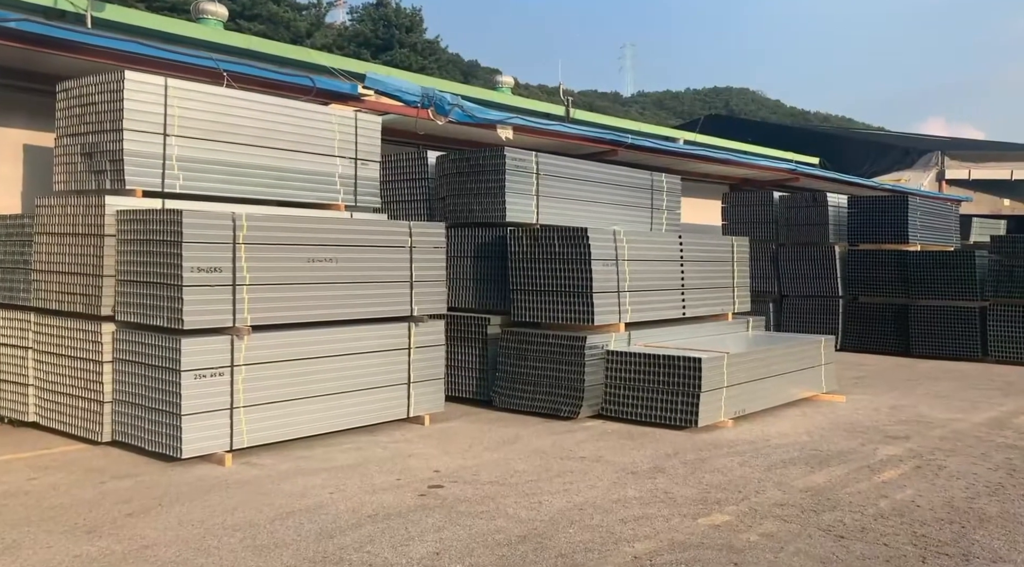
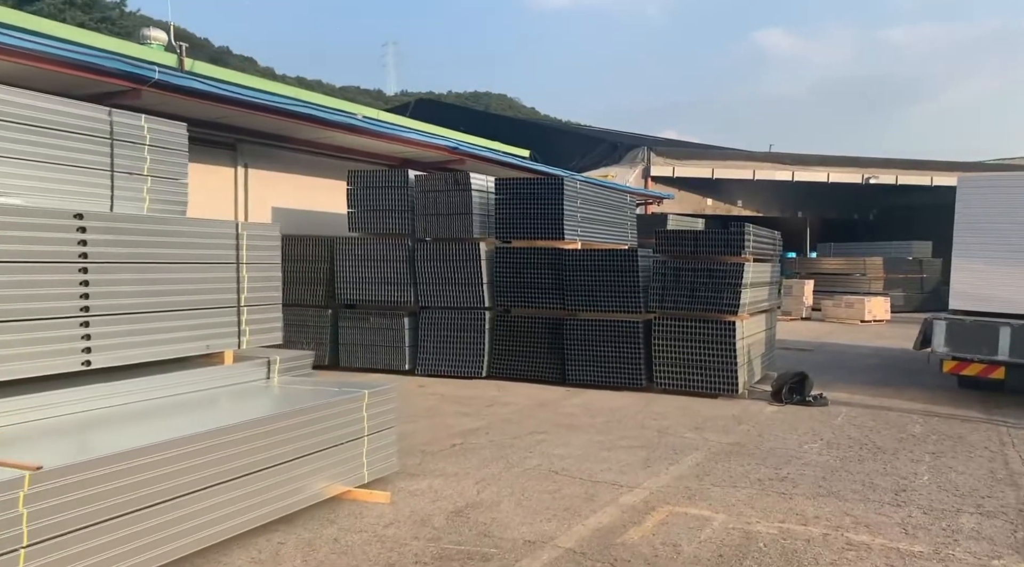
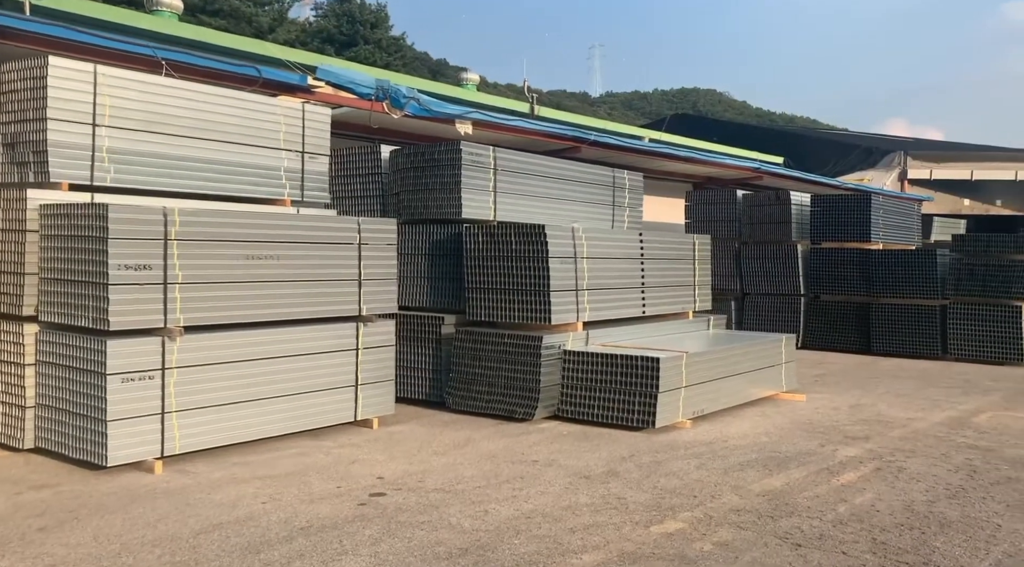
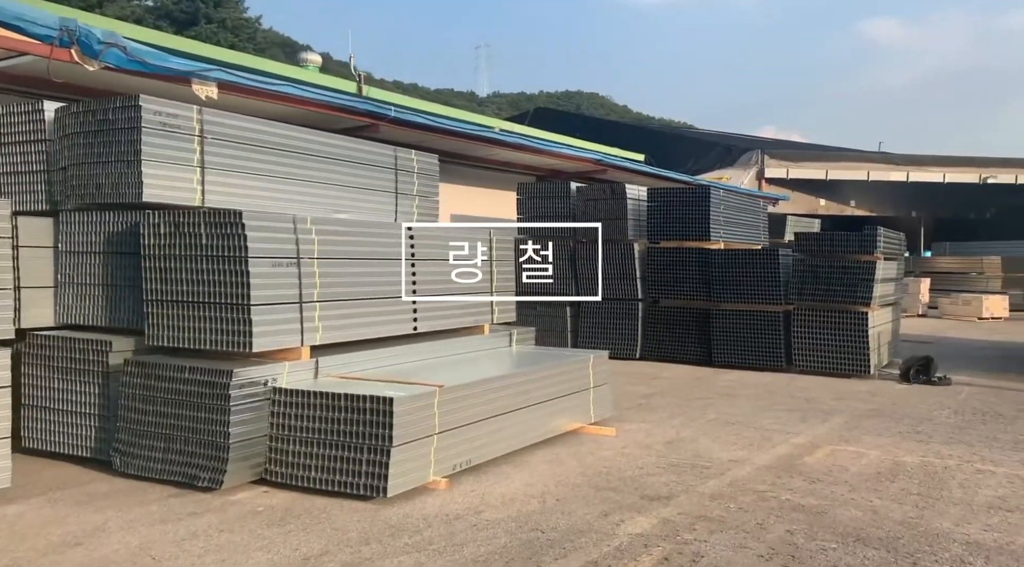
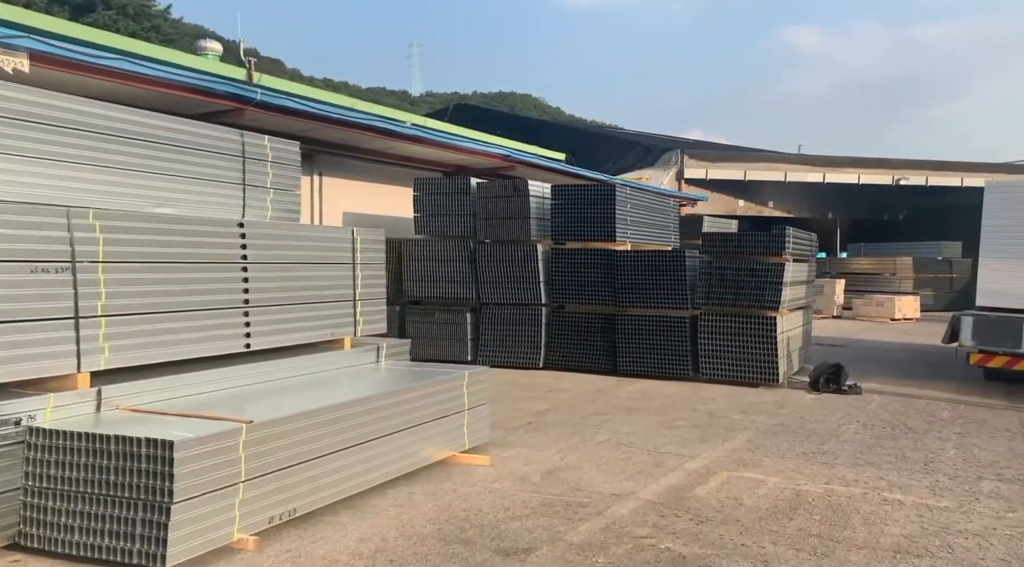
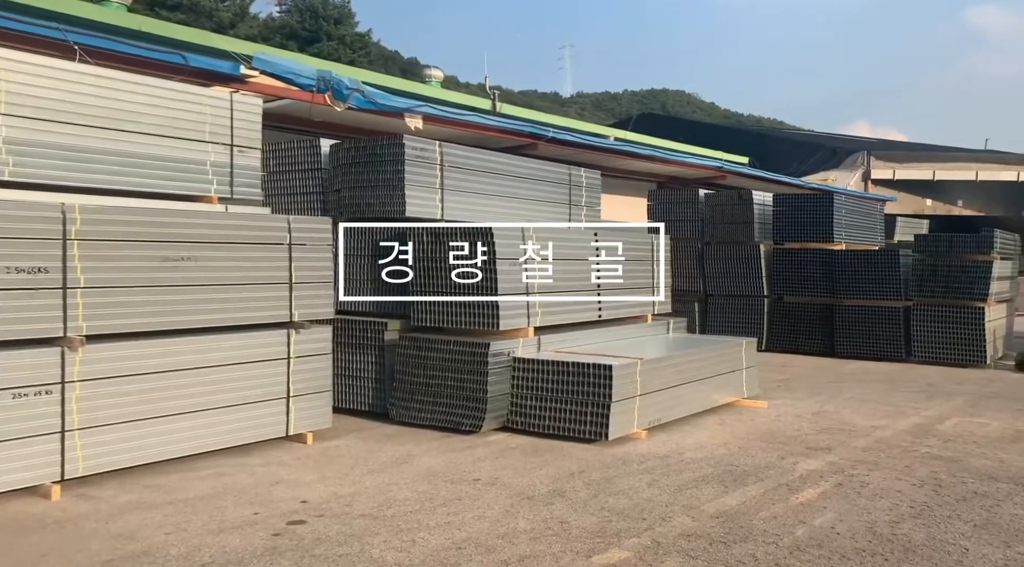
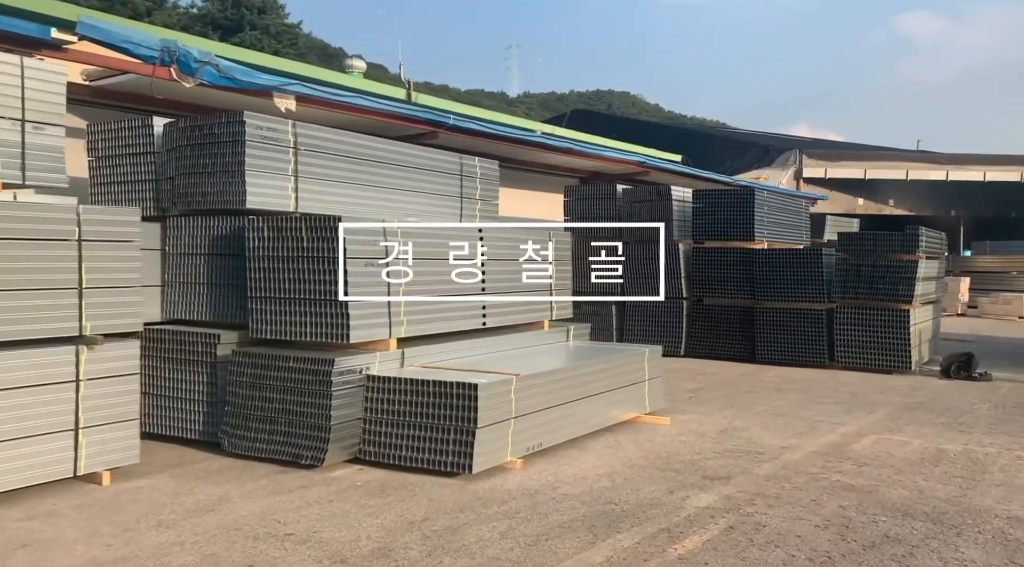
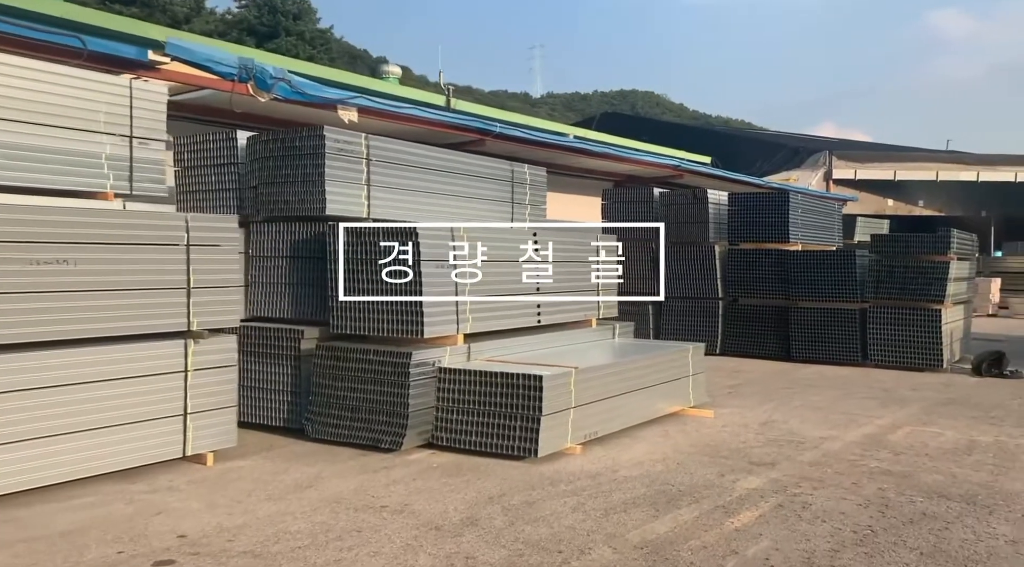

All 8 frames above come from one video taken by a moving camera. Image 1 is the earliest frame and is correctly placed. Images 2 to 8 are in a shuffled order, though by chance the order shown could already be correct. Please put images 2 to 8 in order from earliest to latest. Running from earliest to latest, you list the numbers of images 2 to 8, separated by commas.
3, 6, 8, 7, 4, 5, 2
